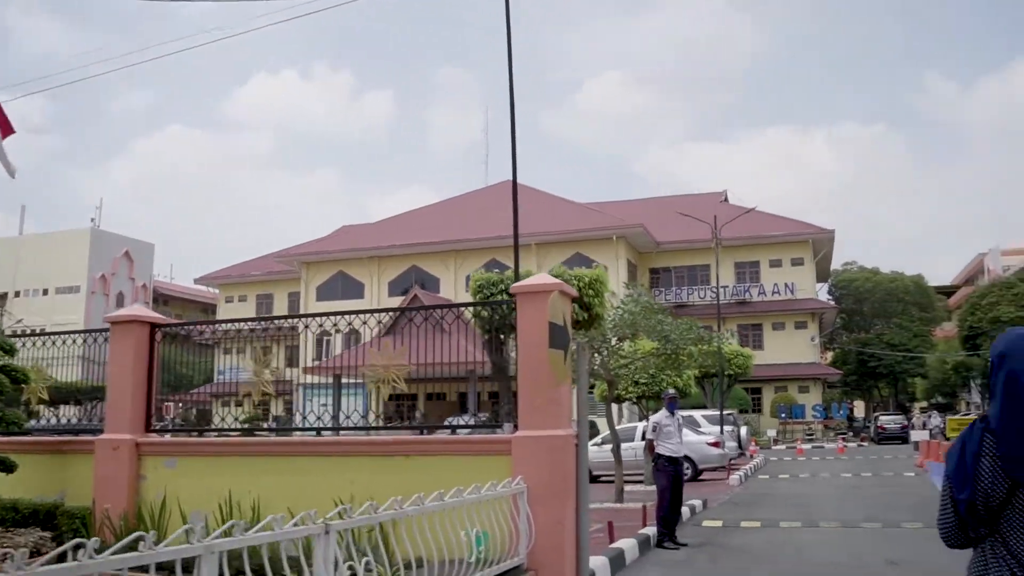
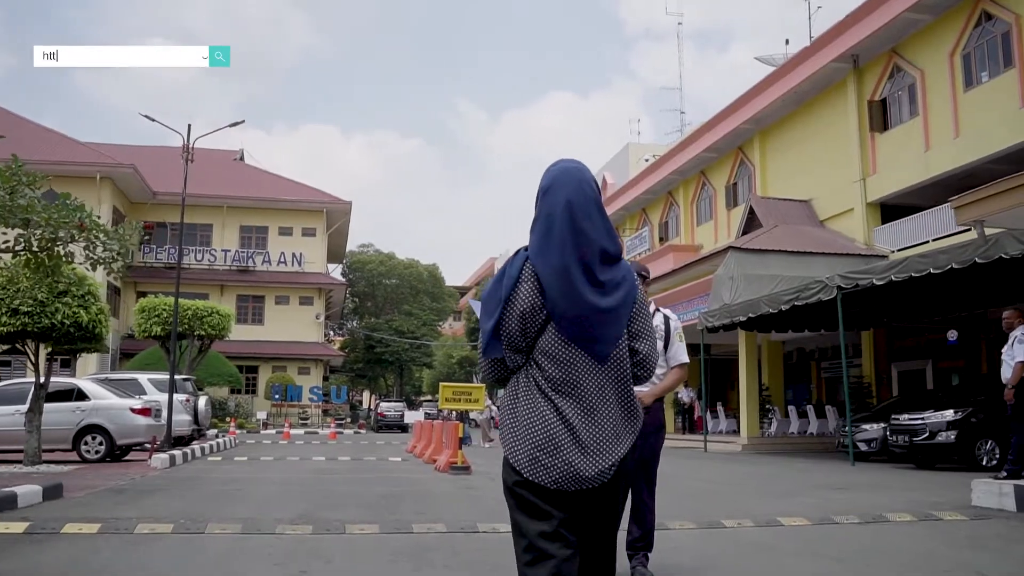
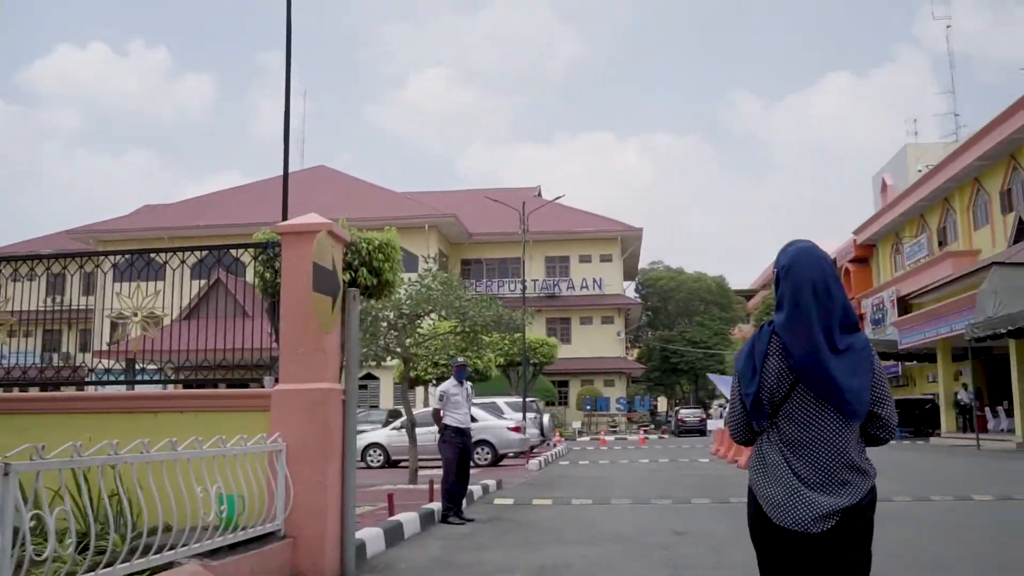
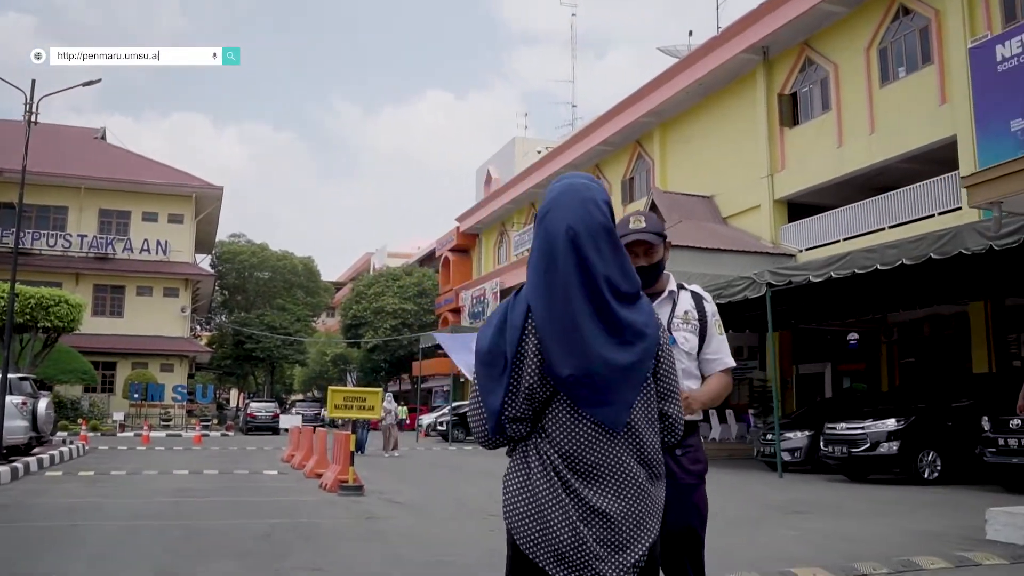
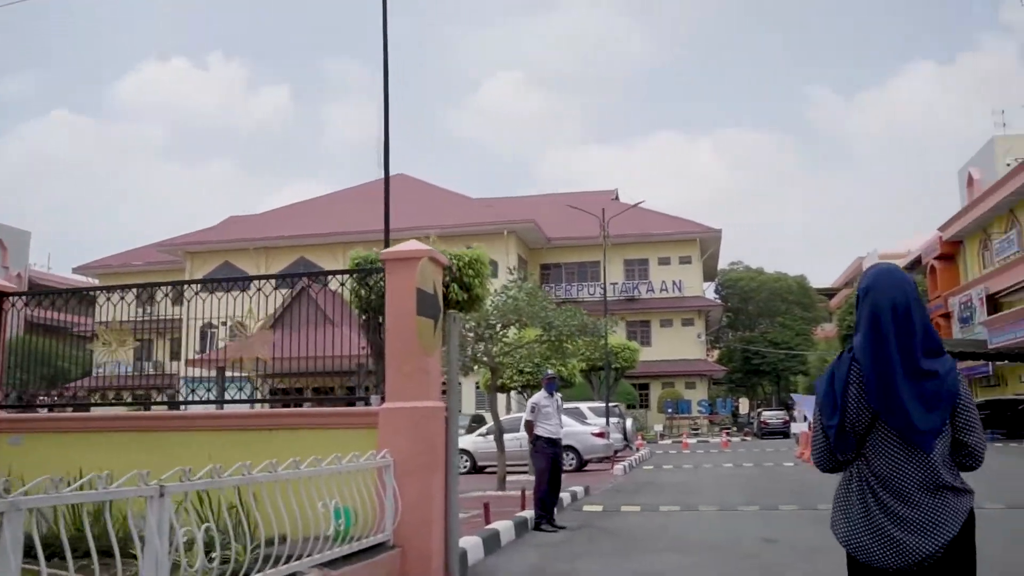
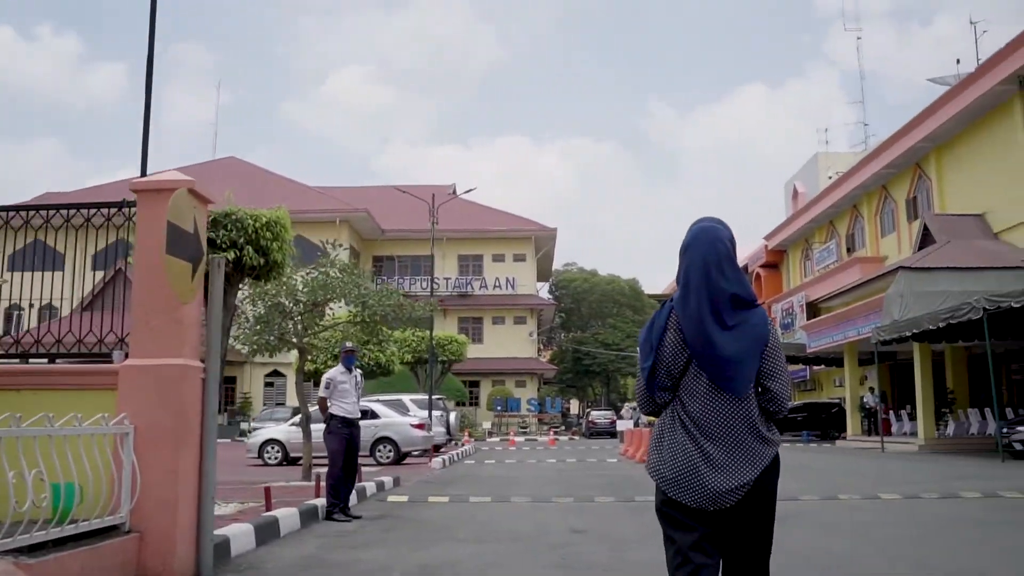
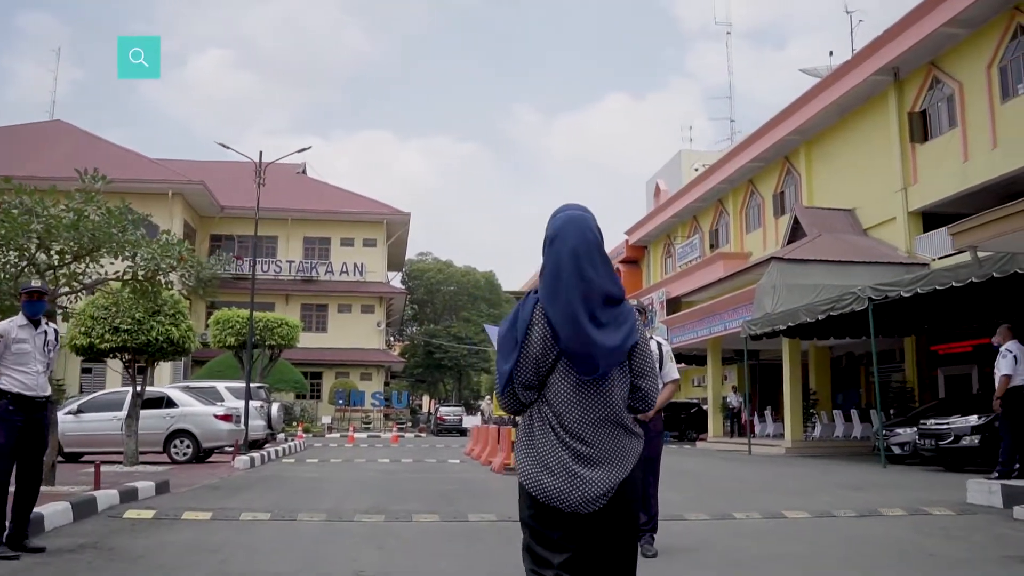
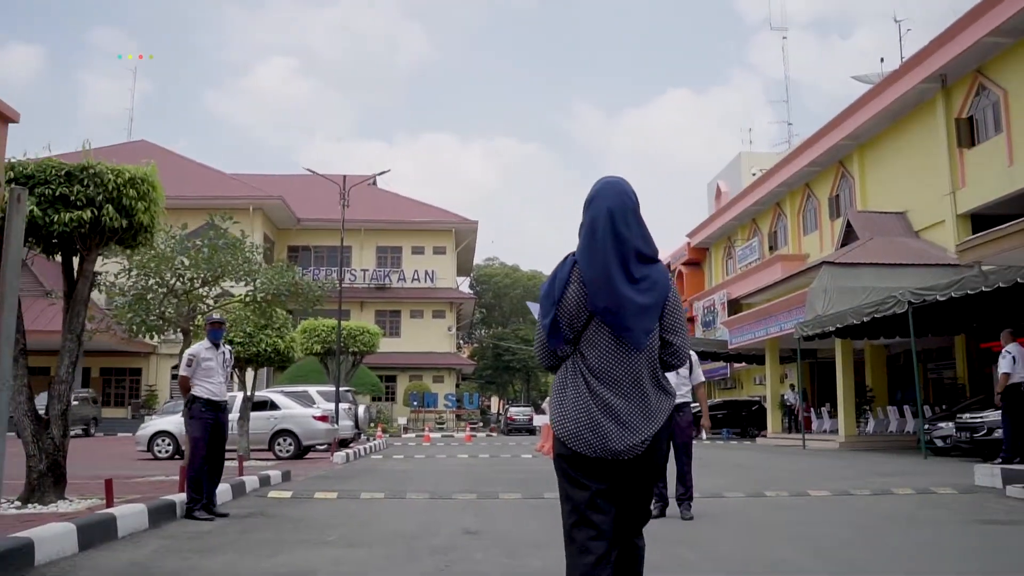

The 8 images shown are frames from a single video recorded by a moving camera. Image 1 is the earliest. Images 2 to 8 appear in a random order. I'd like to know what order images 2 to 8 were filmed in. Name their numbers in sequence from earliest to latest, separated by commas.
5, 3, 6, 8, 7, 2, 4
